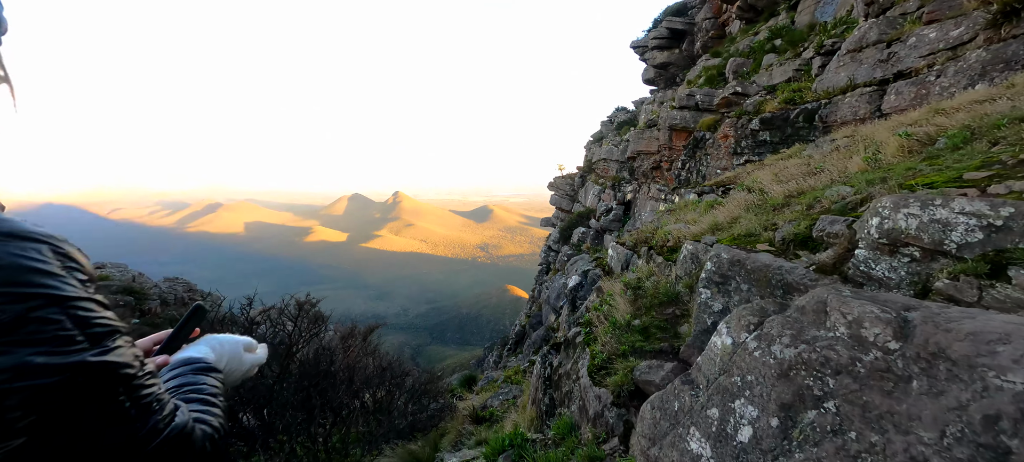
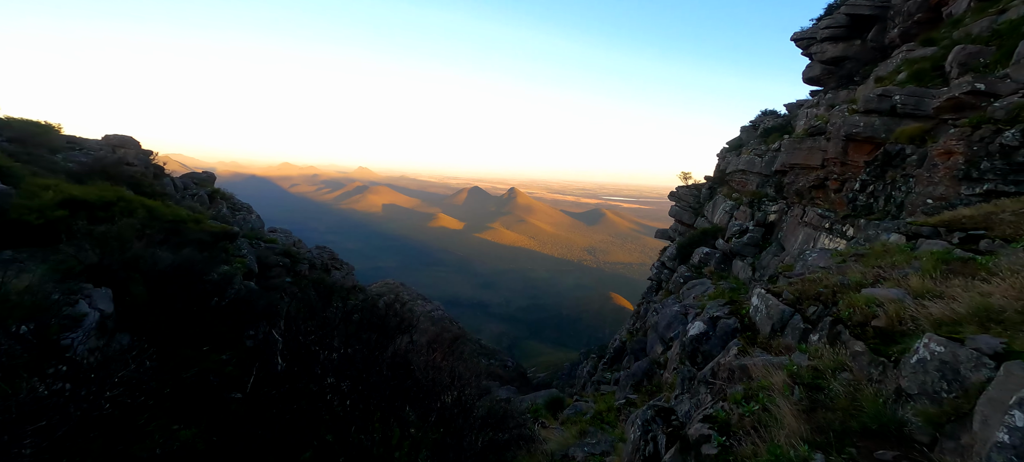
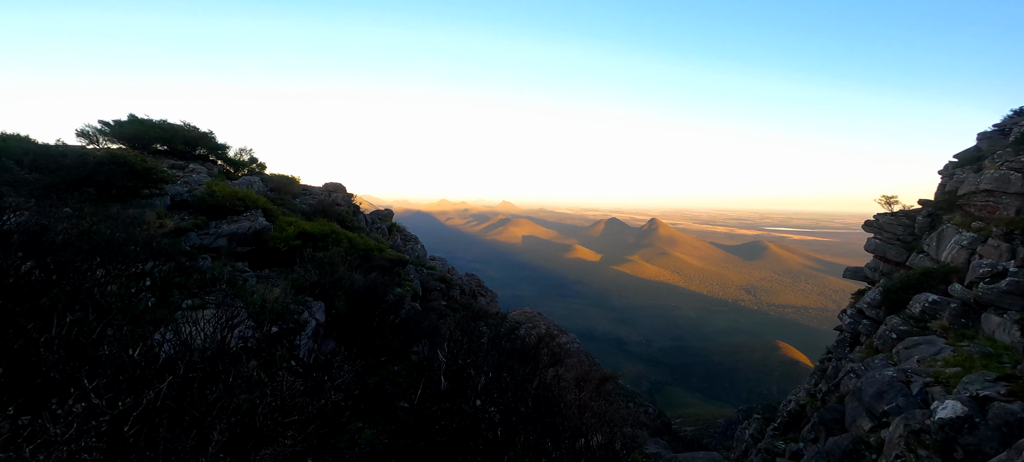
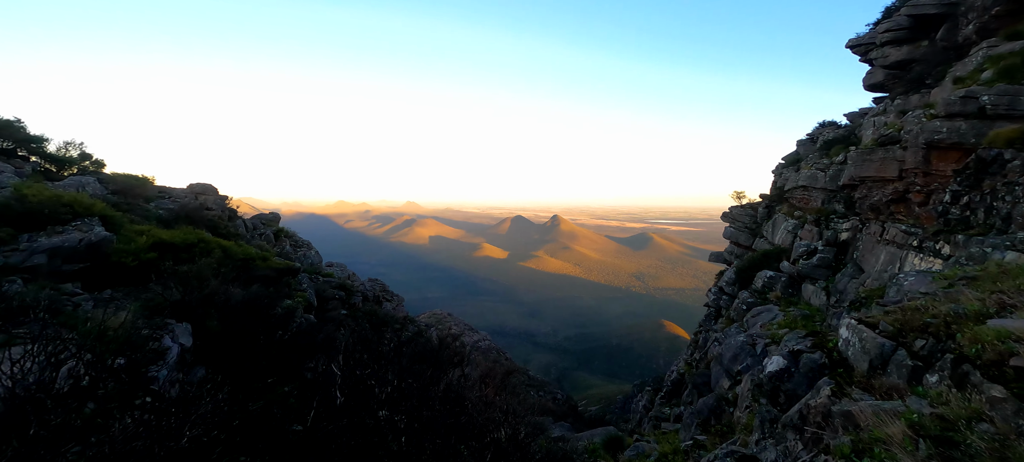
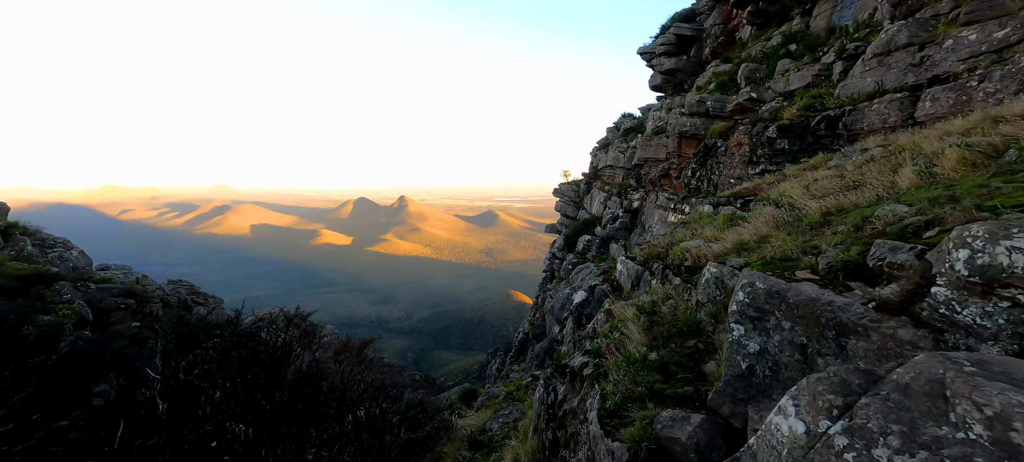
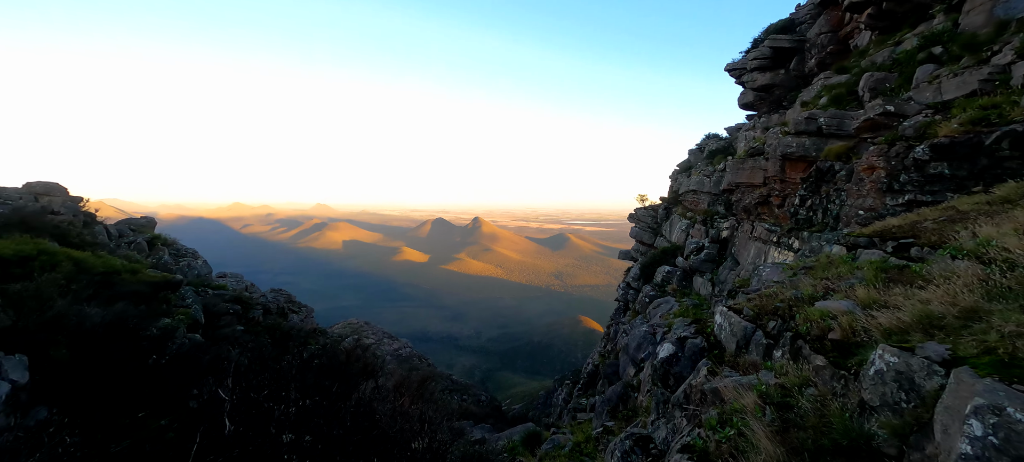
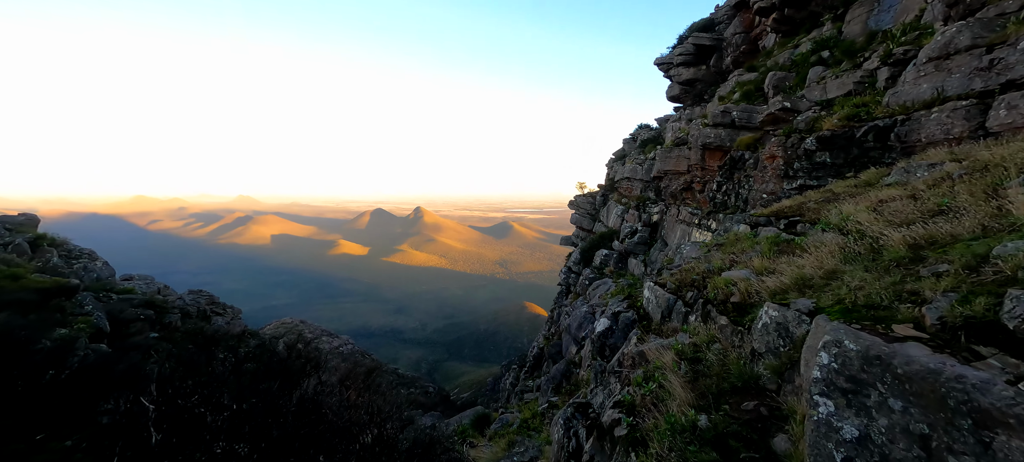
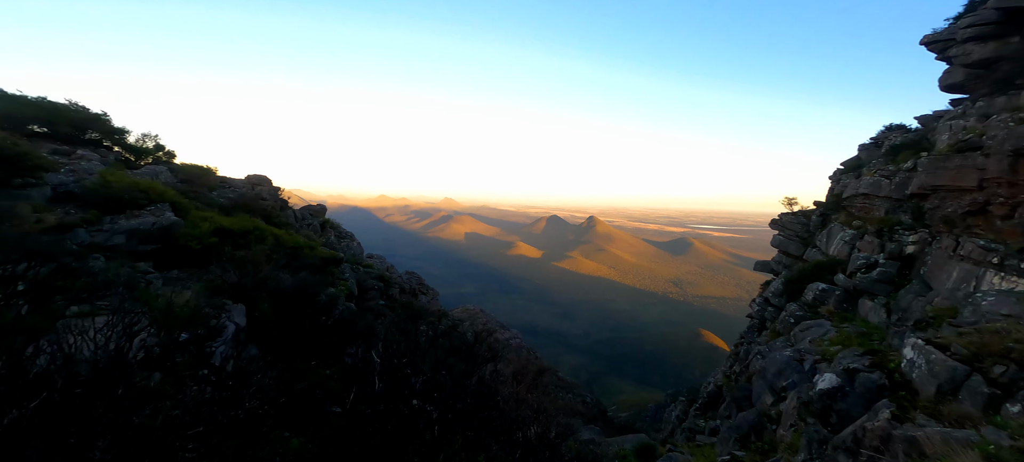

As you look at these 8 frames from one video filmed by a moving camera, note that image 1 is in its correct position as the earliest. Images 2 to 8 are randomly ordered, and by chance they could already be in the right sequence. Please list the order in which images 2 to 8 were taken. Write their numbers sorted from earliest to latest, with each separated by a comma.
5, 7, 6, 4, 3, 8, 2
